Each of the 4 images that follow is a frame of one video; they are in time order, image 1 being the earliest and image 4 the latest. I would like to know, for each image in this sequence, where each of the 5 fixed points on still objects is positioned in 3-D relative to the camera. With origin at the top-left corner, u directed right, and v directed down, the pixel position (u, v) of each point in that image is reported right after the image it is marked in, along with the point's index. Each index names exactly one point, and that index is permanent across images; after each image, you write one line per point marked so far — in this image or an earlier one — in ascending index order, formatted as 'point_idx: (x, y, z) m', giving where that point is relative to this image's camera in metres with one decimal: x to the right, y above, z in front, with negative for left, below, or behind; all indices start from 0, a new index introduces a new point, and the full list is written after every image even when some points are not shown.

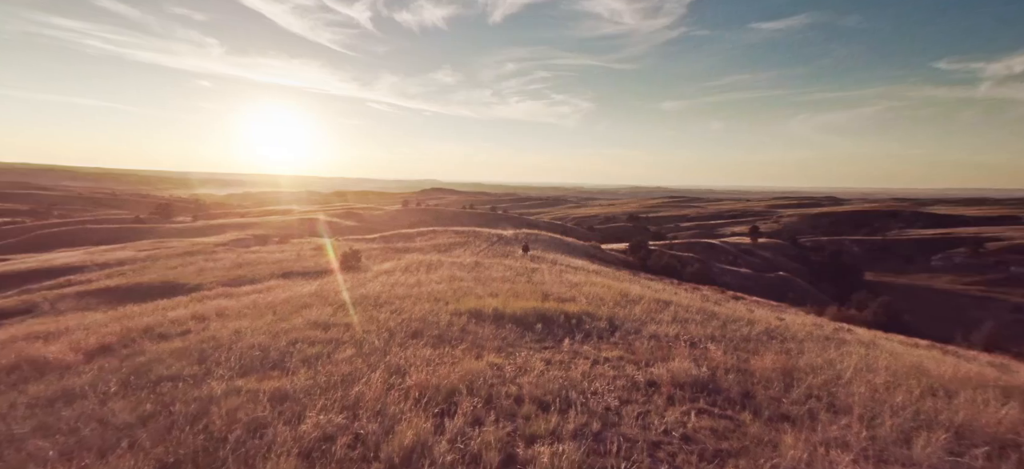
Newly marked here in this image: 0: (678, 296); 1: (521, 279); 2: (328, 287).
0: (+7.0, -2.7, +19.5) m
1: (+0.4, -2.0, +19.8) m
2: (-7.0, -1.9, +17.2) m
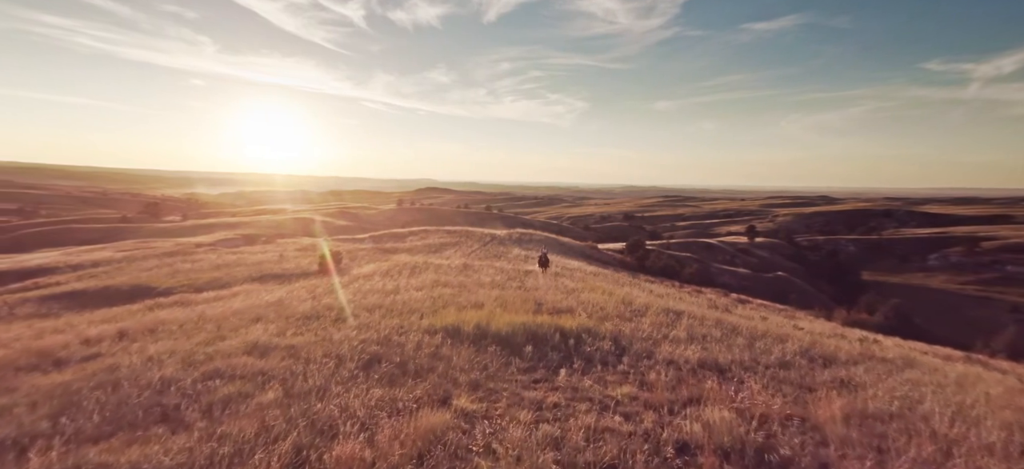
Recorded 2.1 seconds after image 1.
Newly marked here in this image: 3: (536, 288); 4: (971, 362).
0: (+6.6, -2.7, +17.9) m
1: (0.0, -2.0, +18.1) m
2: (-7.3, -2.0, +15.4) m
3: (+0.9, -2.2, +18.1) m
4: (+16.1, -4.4, +16.2) m
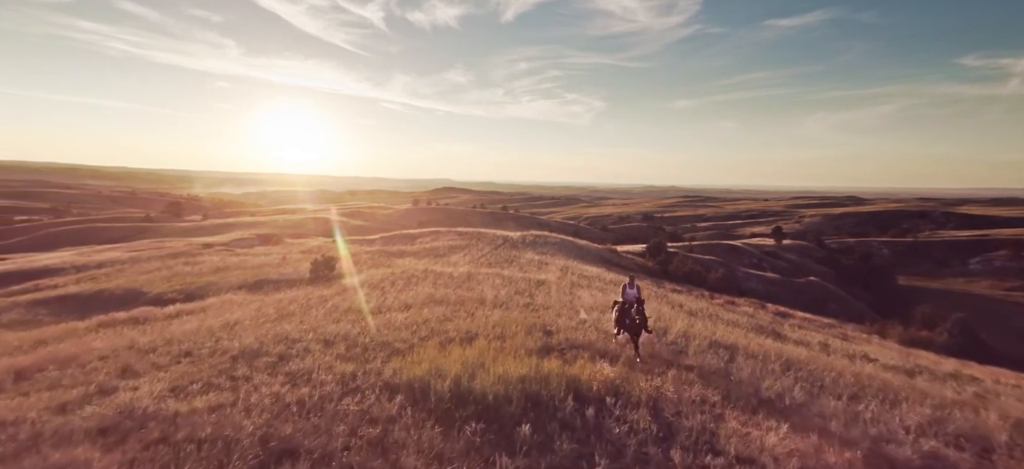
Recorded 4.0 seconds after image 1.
0: (+6.9, -2.9, +15.2) m
1: (+0.3, -2.3, +15.7) m
2: (-7.1, -2.1, +13.3) m
3: (+1.2, -2.4, +15.6) m
4: (+16.3, -4.7, +13.2) m
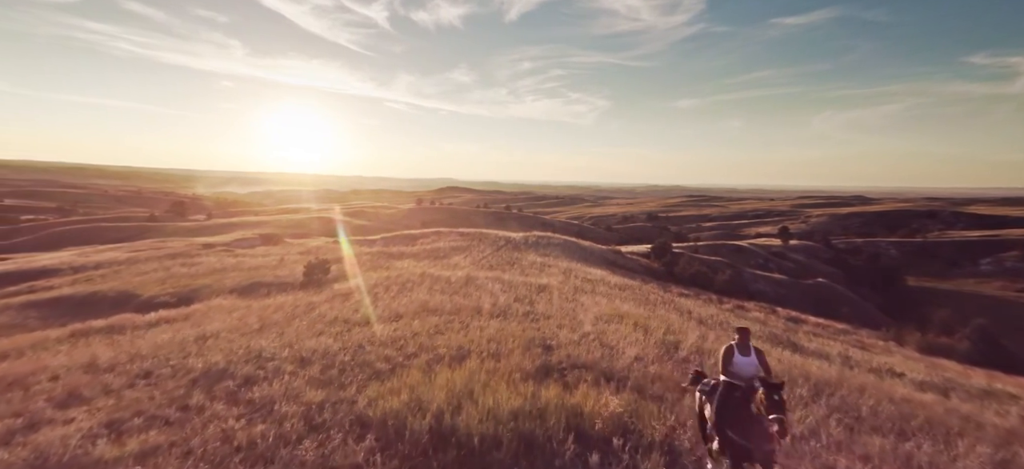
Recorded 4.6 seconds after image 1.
0: (+6.9, -3.0, +14.3) m
1: (+0.3, -2.4, +14.9) m
2: (-7.2, -2.3, +12.5) m
3: (+1.2, -2.5, +14.8) m
4: (+16.2, -4.8, +12.3) m
